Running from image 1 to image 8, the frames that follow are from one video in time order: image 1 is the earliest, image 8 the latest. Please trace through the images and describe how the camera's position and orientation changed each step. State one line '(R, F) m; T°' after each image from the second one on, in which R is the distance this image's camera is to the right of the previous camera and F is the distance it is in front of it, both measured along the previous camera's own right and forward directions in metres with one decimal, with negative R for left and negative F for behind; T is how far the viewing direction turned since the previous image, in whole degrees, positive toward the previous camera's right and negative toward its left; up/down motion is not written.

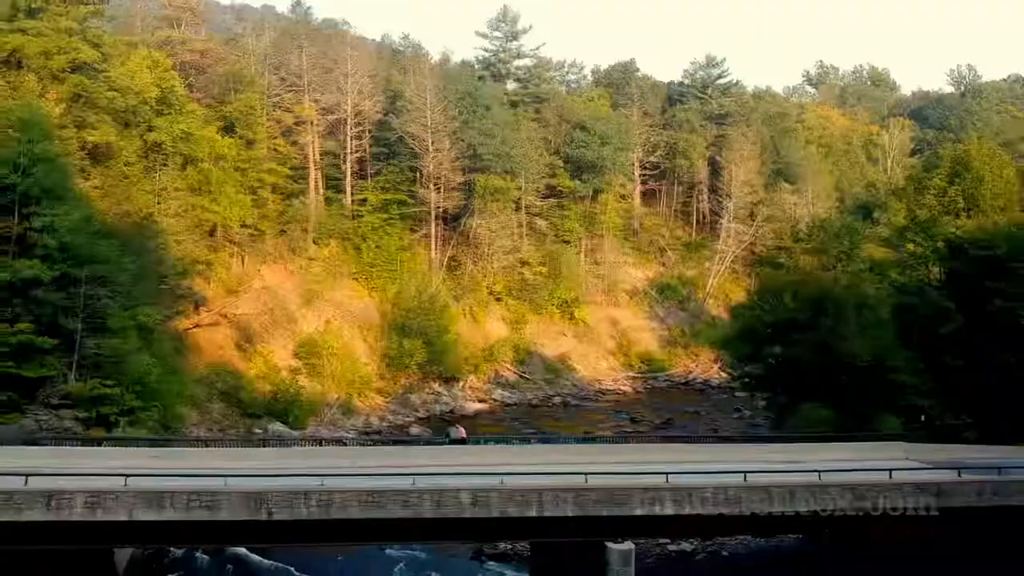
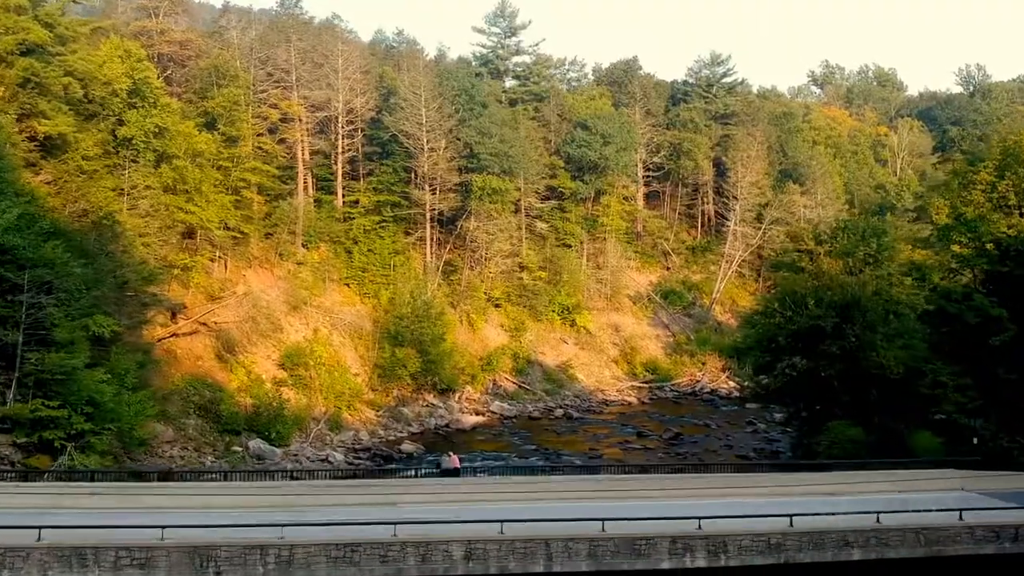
(0.0, +2.6) m; 0°
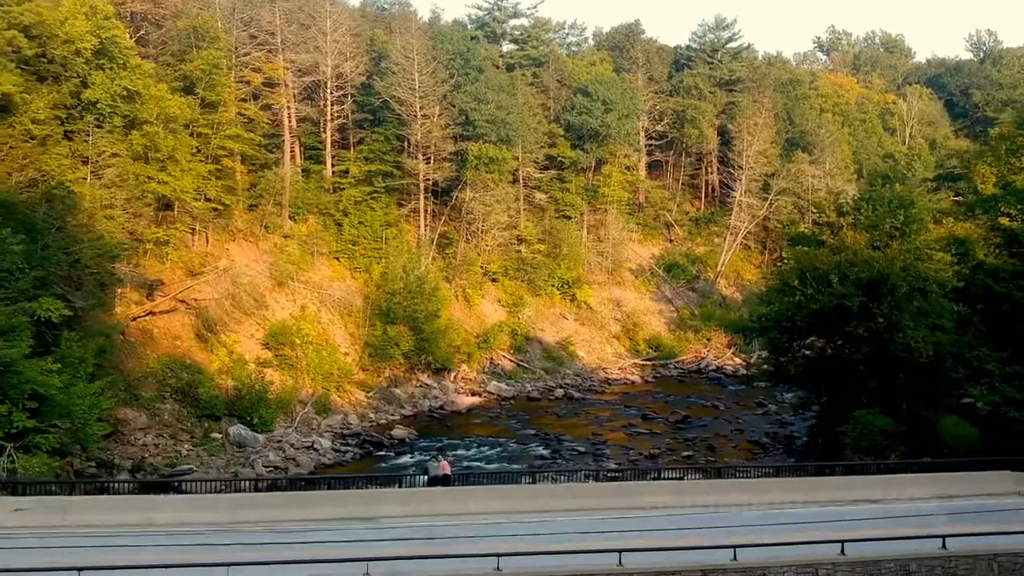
(0.0, +2.3) m; 0°
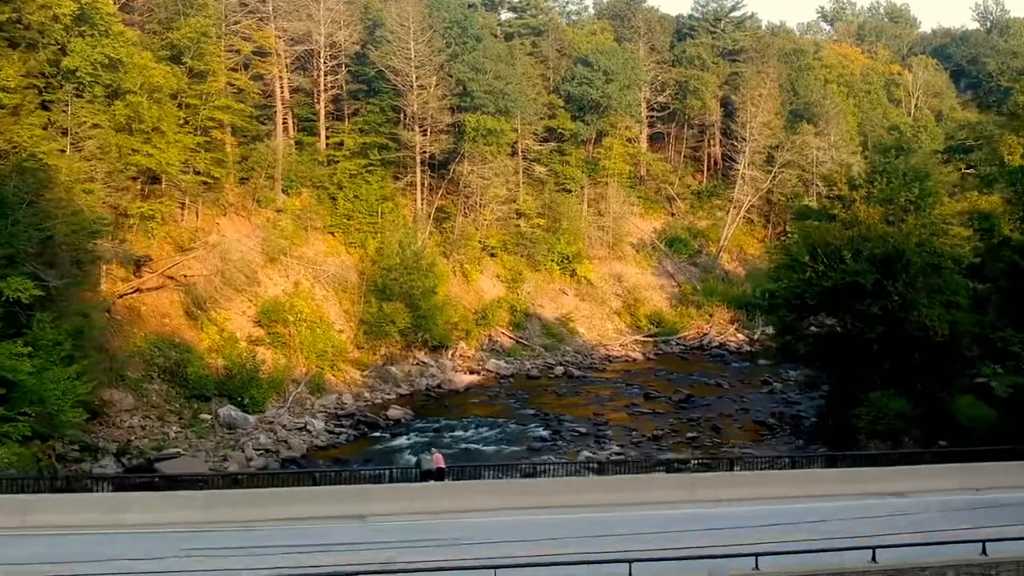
(0.0, +1.1) m; 0°
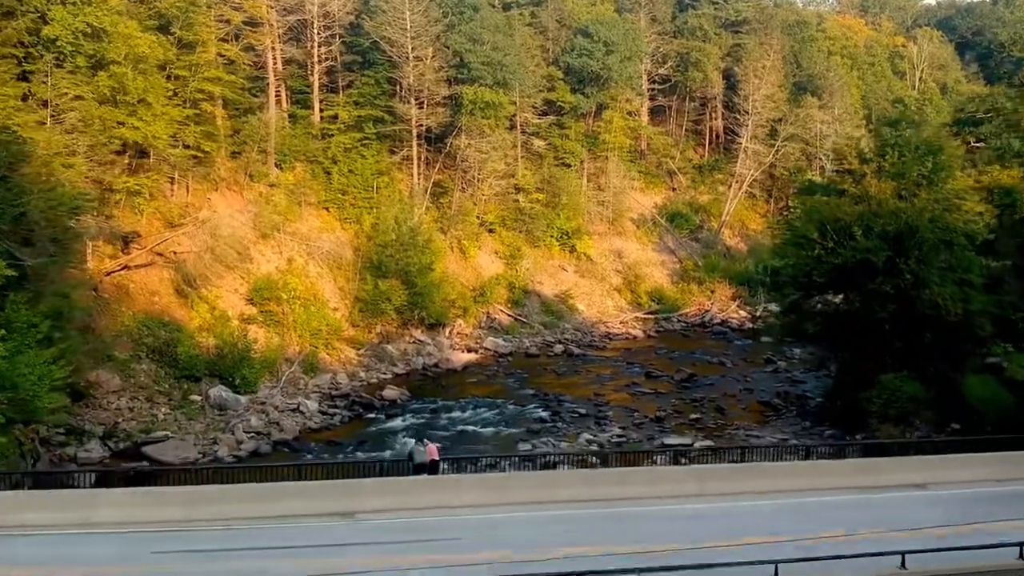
(0.0, +0.9) m; 0°
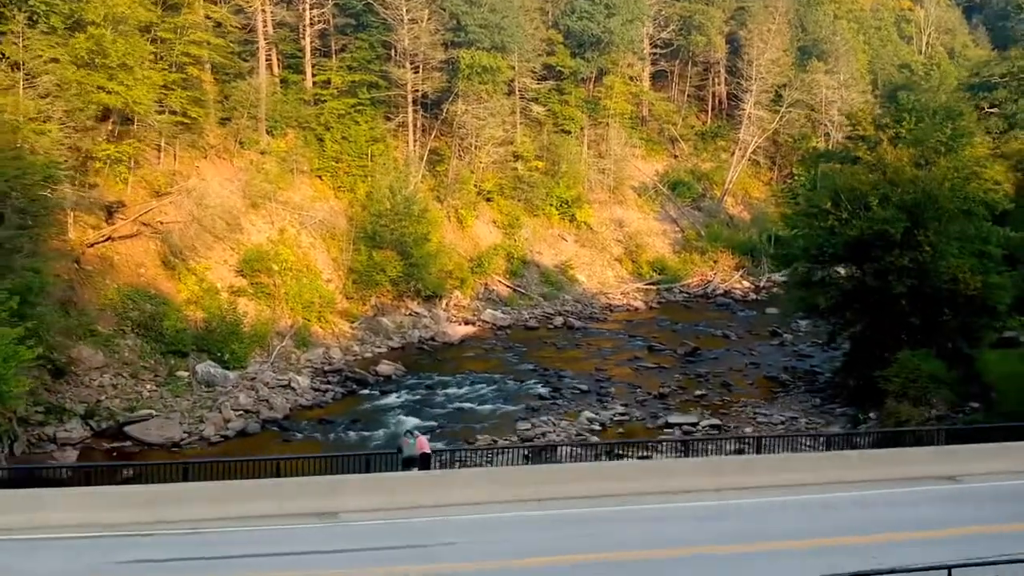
(0.0, +1.2) m; 0°
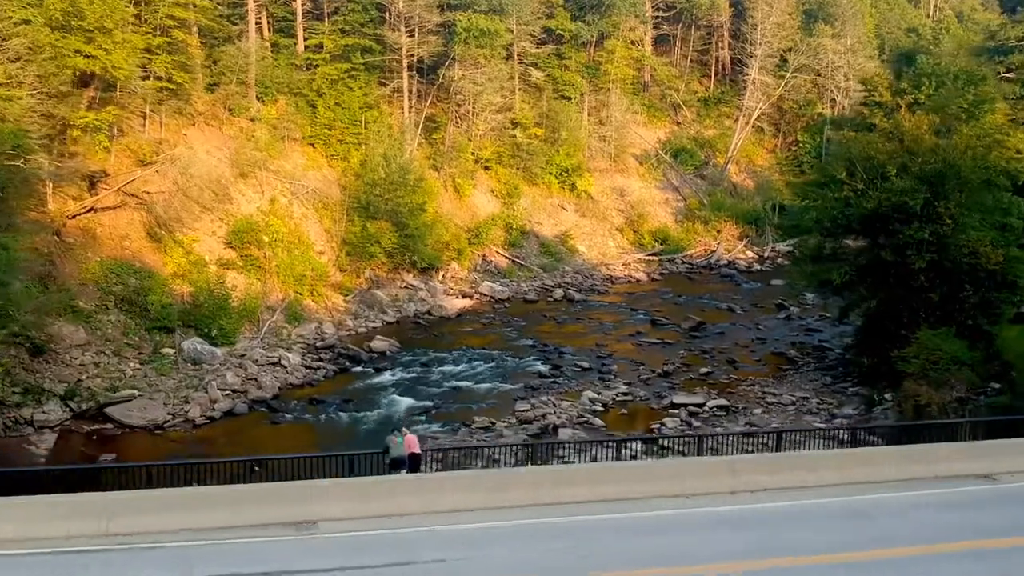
(0.0, +1.1) m; 0°
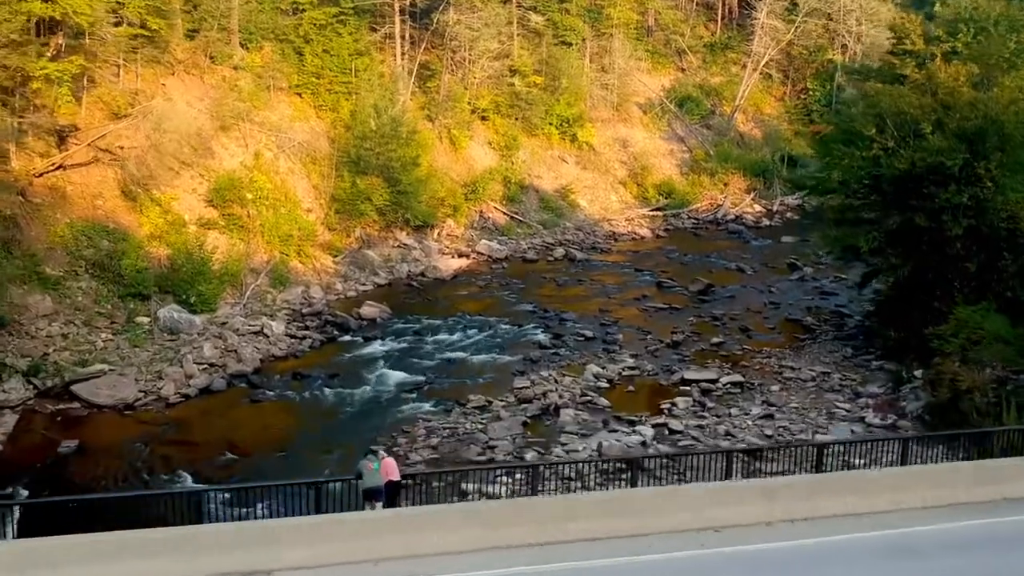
(0.0, +1.8) m; 0°
